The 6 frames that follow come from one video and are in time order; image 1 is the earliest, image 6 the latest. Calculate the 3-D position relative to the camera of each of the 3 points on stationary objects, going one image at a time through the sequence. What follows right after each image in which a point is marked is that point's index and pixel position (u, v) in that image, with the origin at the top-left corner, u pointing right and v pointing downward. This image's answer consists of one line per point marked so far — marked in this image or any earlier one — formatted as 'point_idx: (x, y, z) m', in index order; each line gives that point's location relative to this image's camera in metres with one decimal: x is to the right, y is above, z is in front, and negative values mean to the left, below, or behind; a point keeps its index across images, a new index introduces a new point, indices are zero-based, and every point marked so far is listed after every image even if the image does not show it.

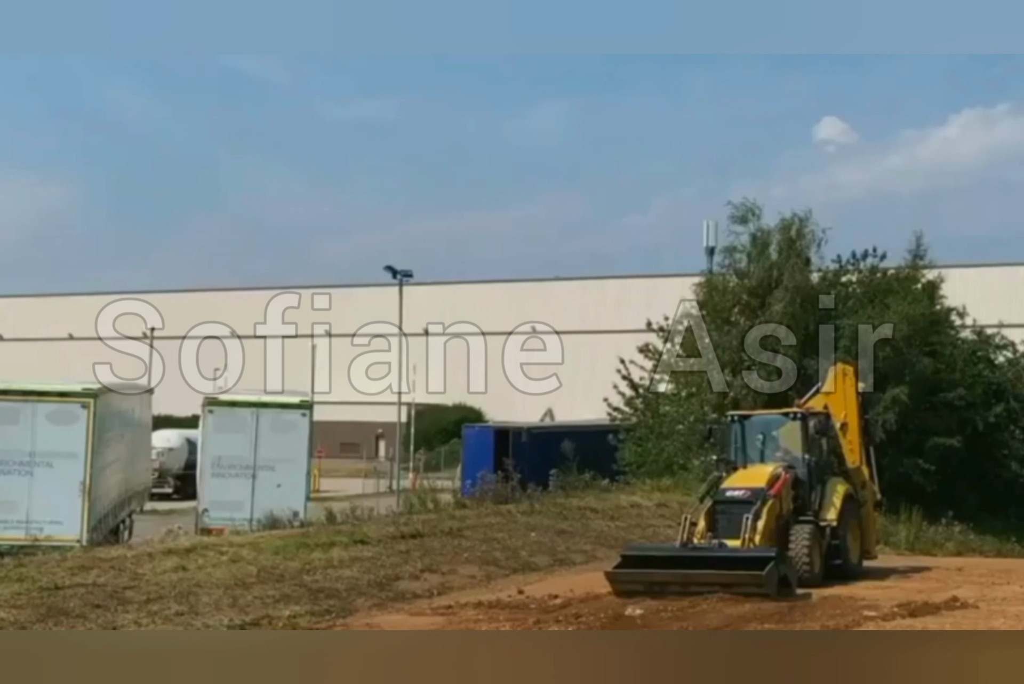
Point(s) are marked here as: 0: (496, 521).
0: (-0.2, -2.2, +15.3) m
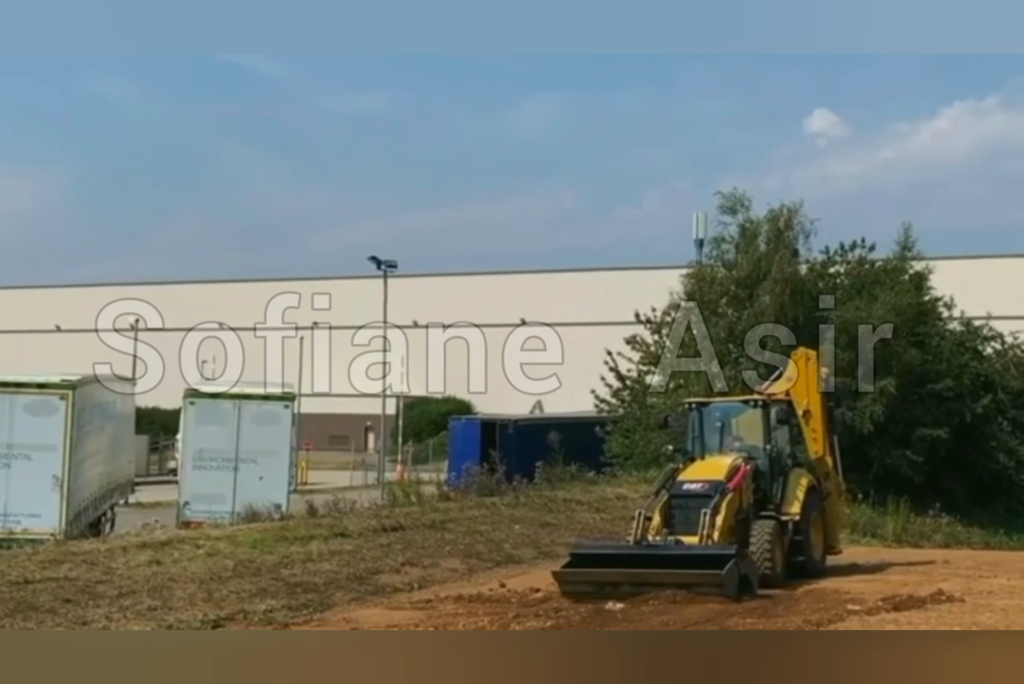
0: (-0.4, -2.1, +15.2) m
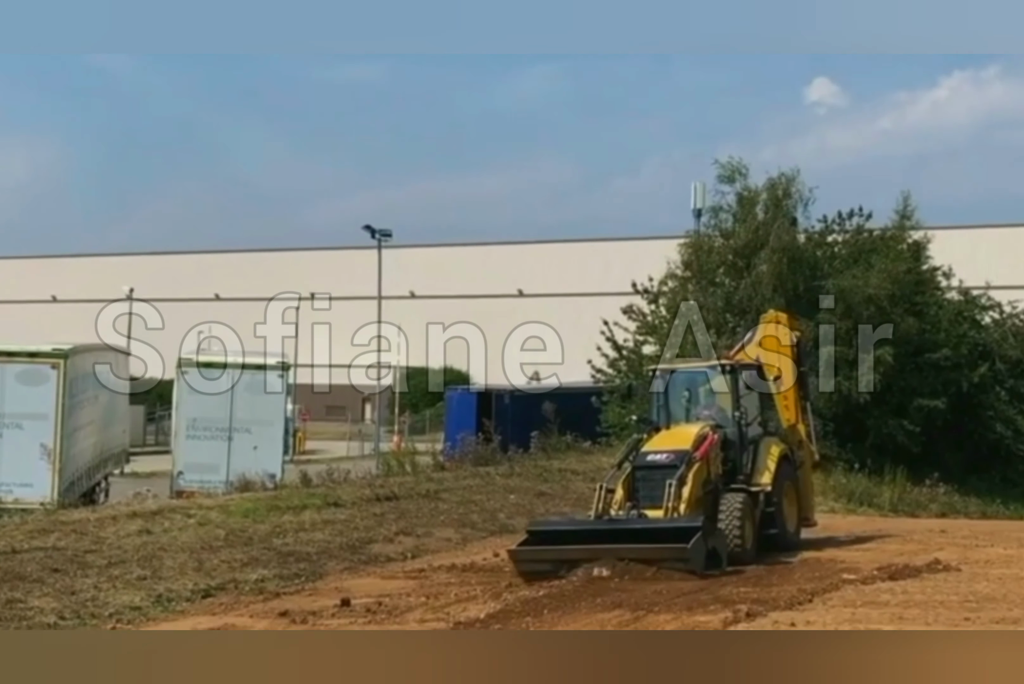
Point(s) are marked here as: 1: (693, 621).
0: (-0.5, -1.7, +15.1) m
1: (+1.2, -1.9, +8.2) m
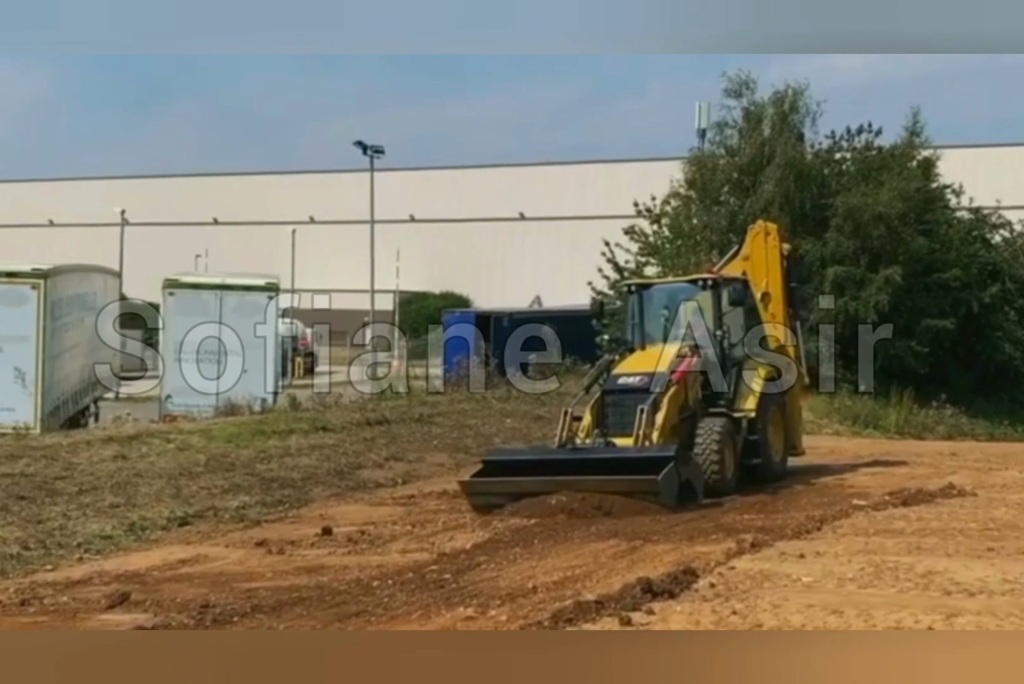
0: (-0.5, -0.8, +14.6) m
1: (+1.2, -1.3, +7.7) m
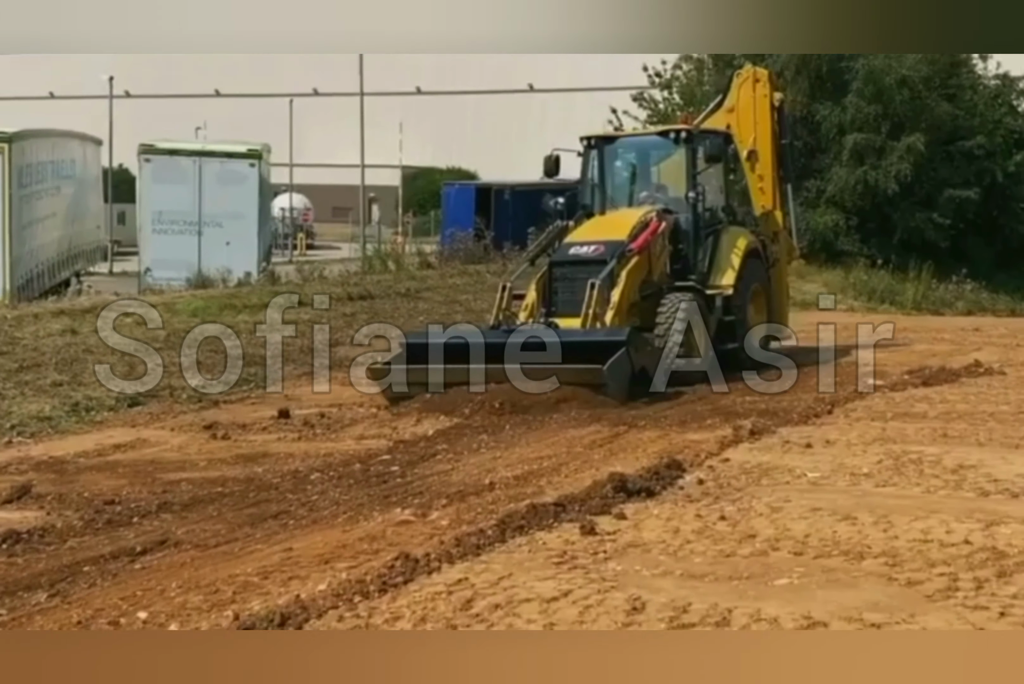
0: (-0.6, +0.7, +13.8) m
1: (+1.0, -0.5, +7.0) m
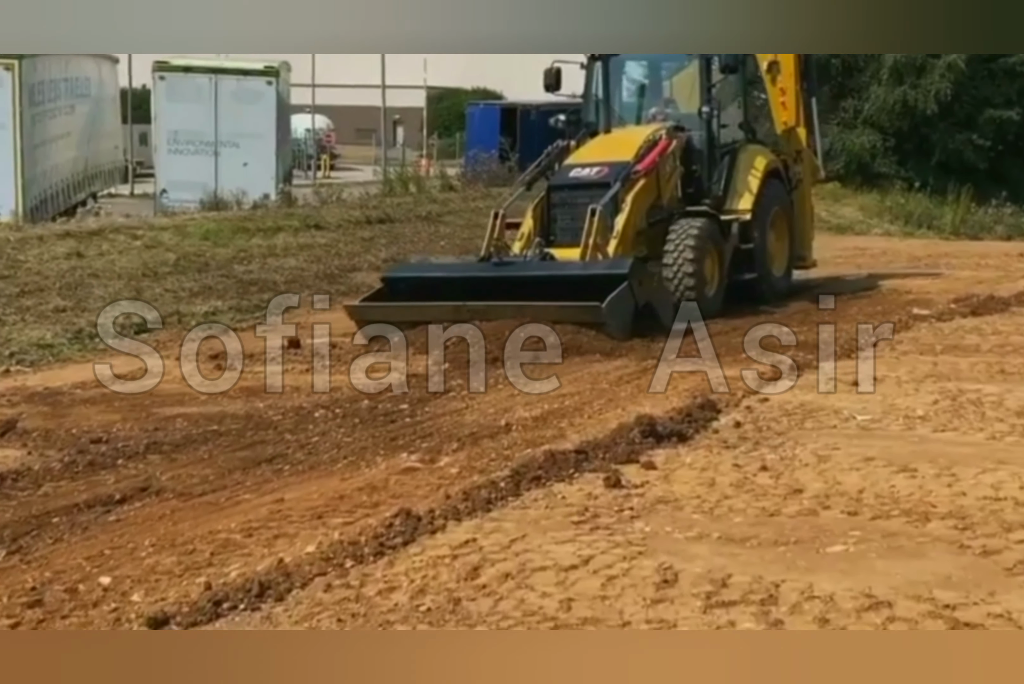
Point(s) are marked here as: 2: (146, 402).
0: (-0.3, +1.5, +13.3) m
1: (+1.1, -0.1, +6.6) m
2: (-1.8, -0.3, +6.3) m
